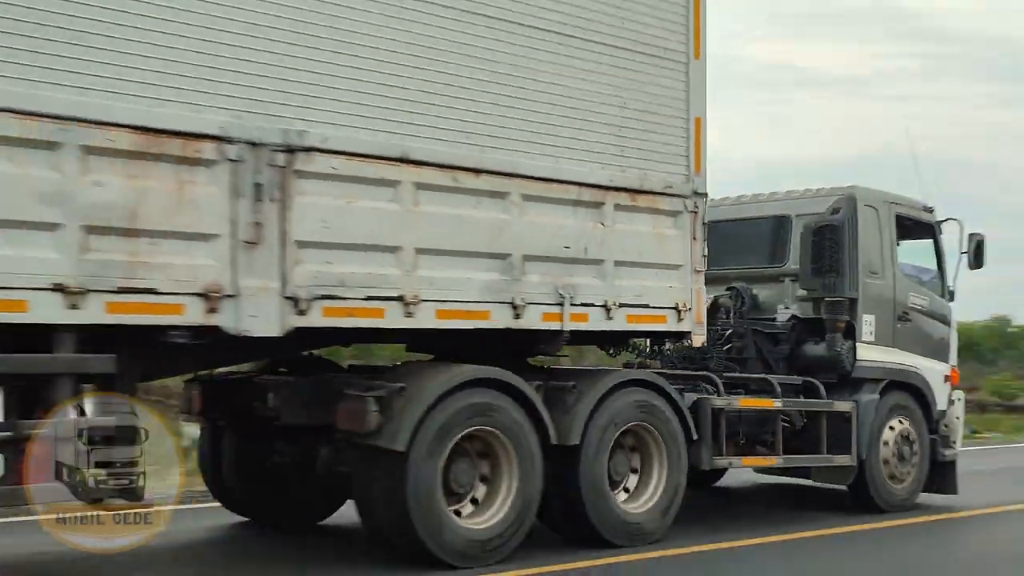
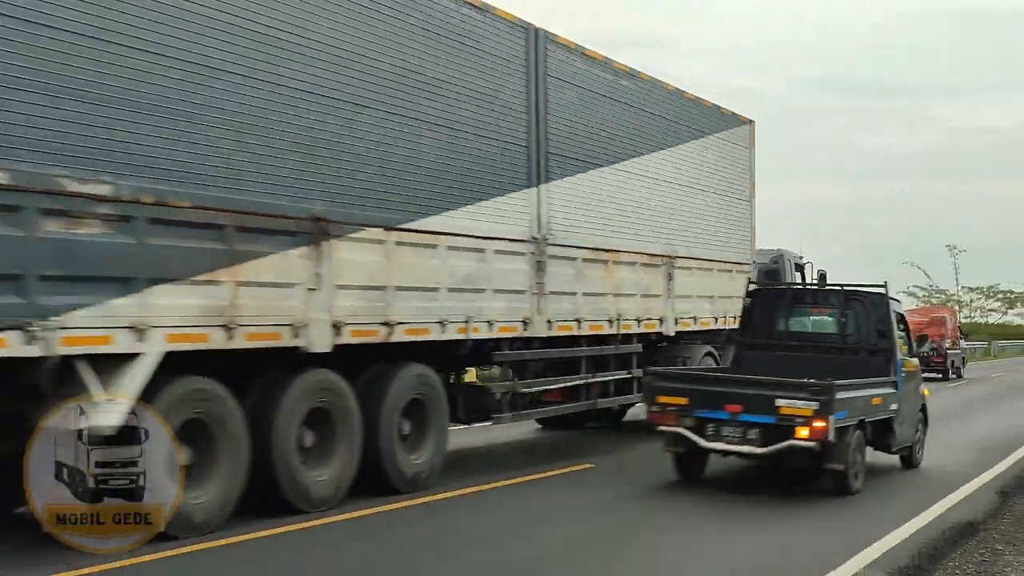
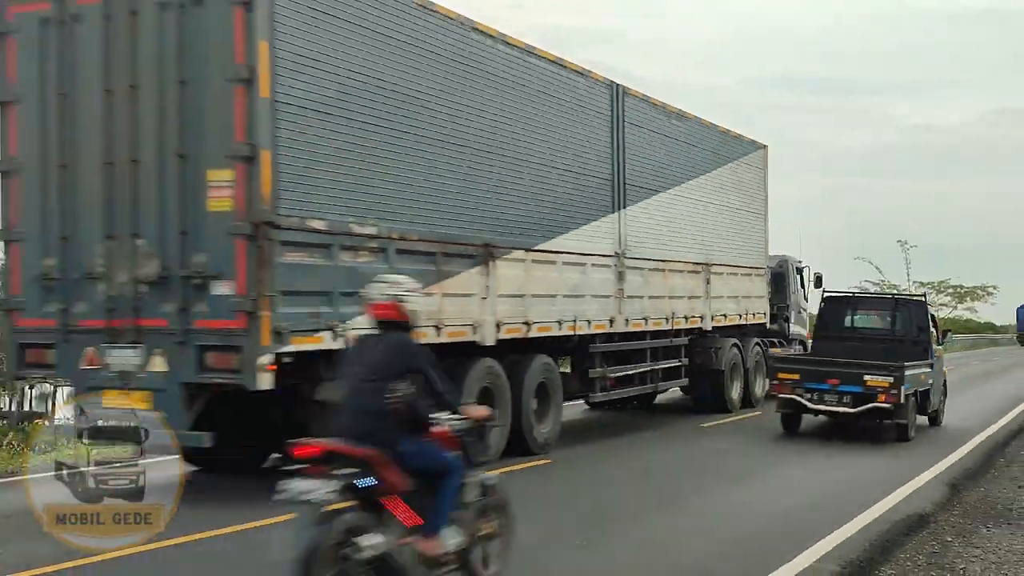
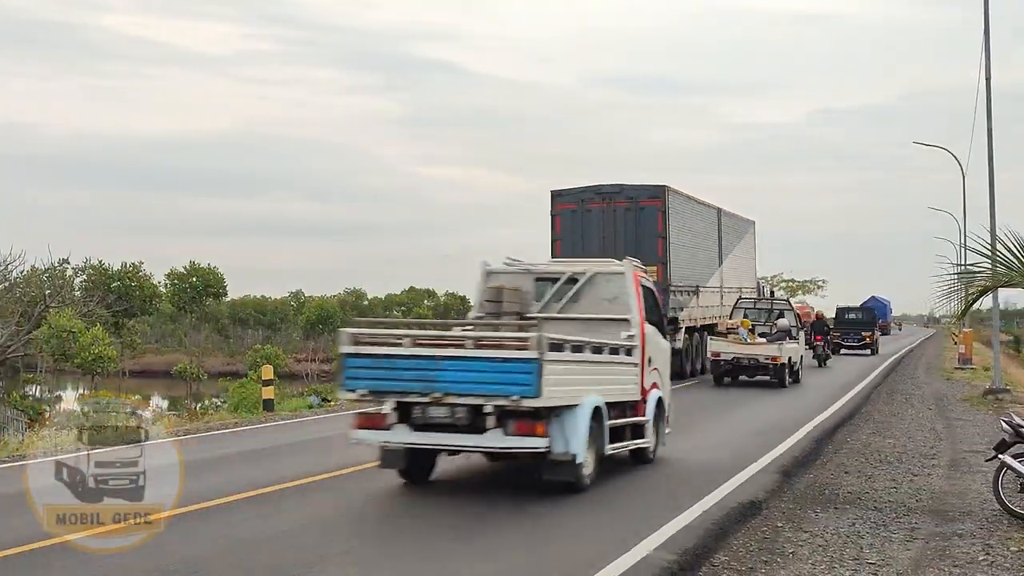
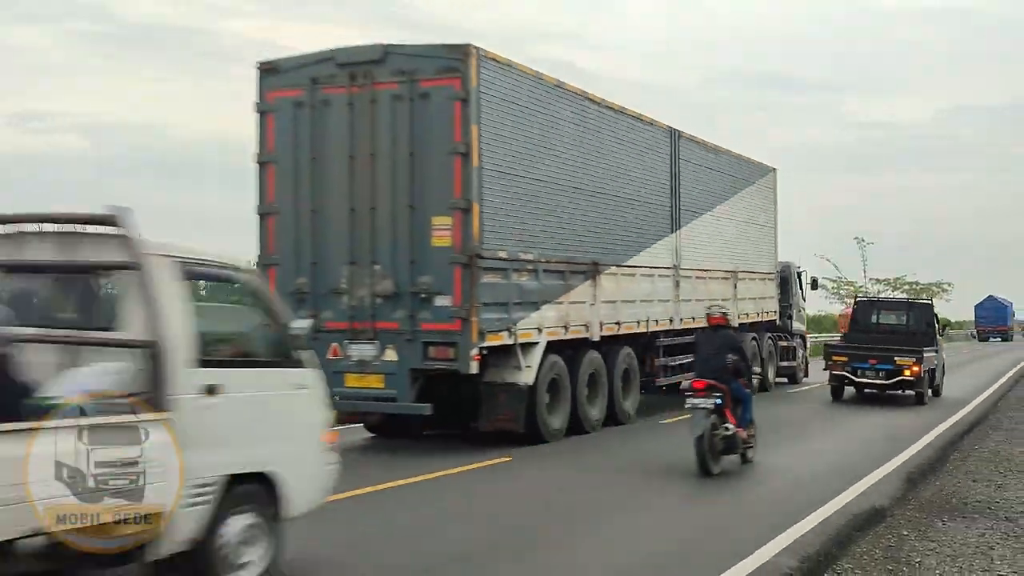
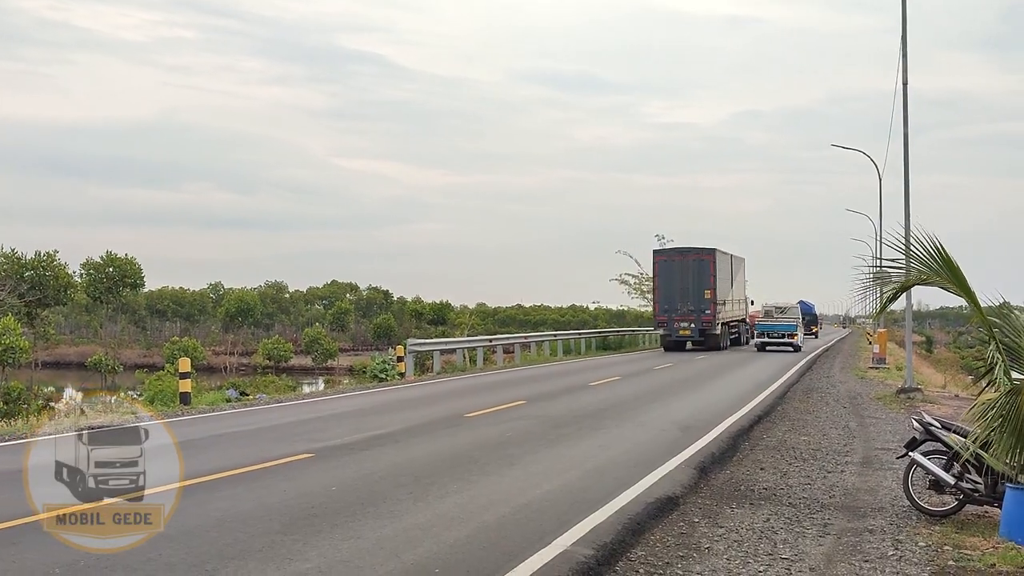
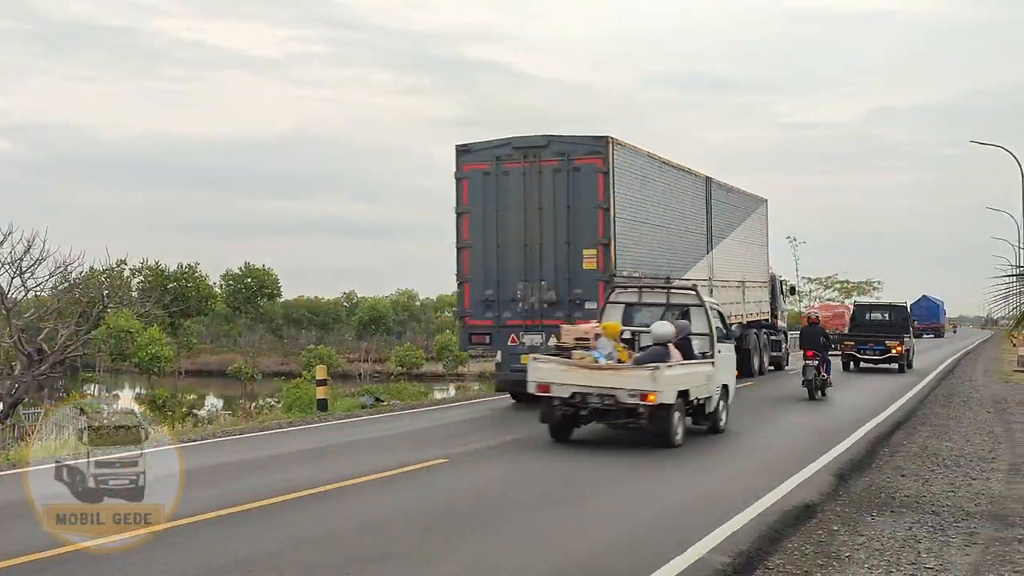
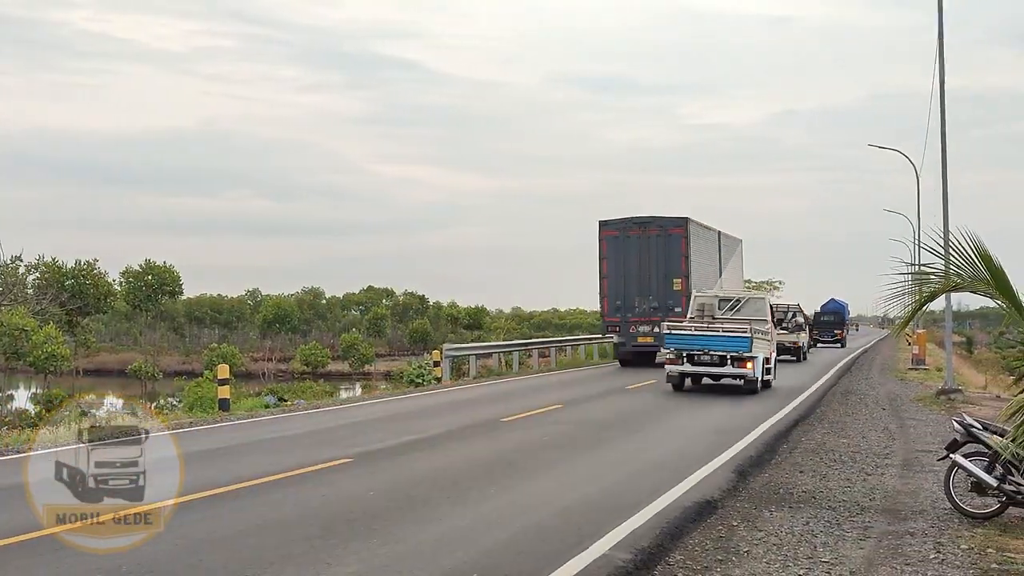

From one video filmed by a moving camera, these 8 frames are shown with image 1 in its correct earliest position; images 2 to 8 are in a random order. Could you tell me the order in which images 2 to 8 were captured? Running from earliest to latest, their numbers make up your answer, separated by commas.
2, 3, 5, 7, 4, 8, 6
